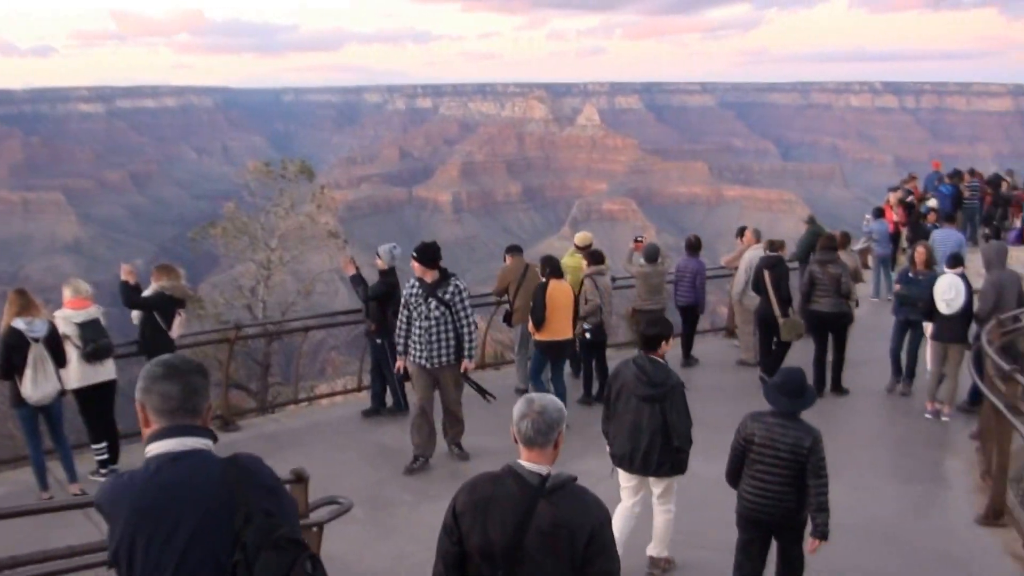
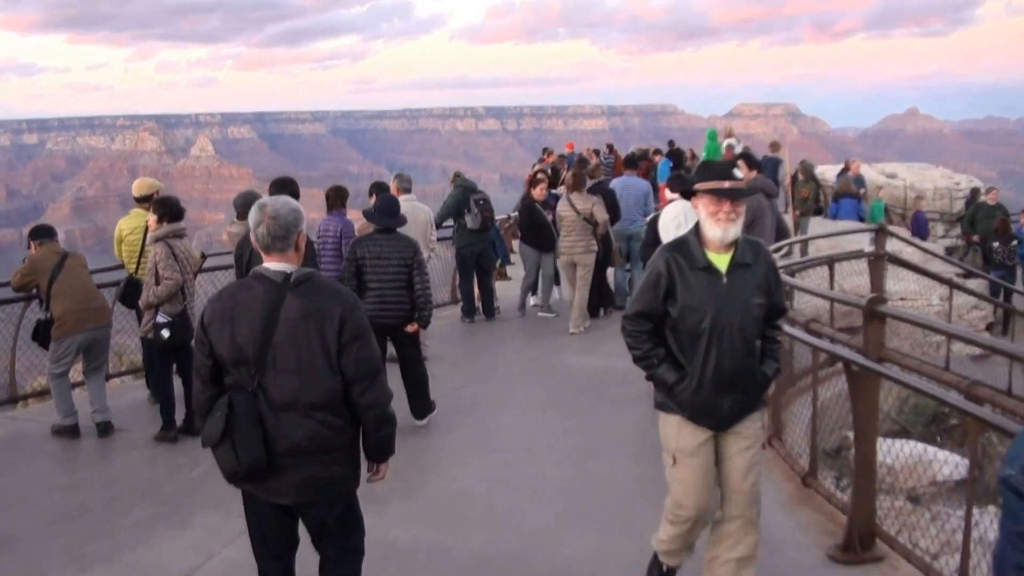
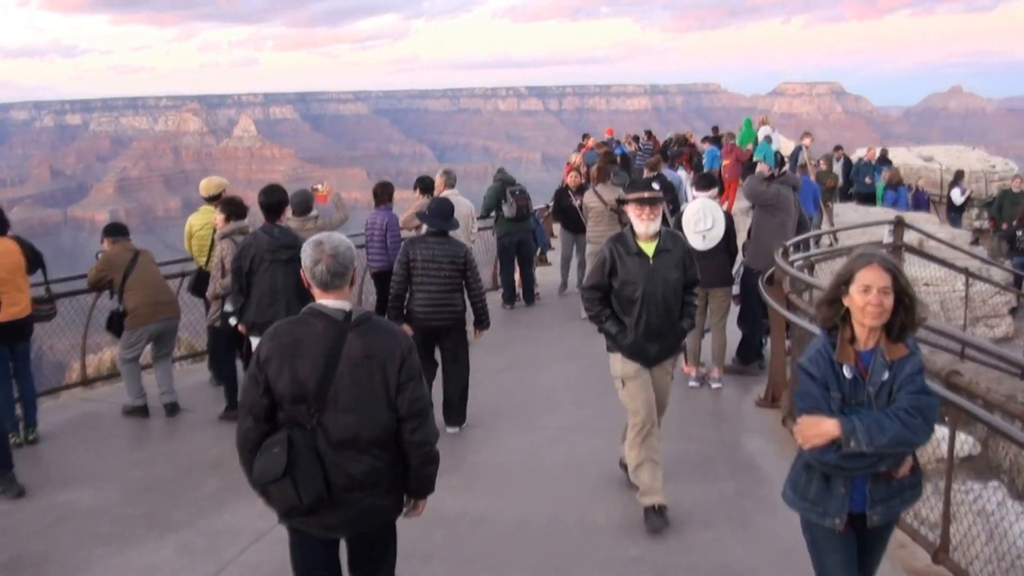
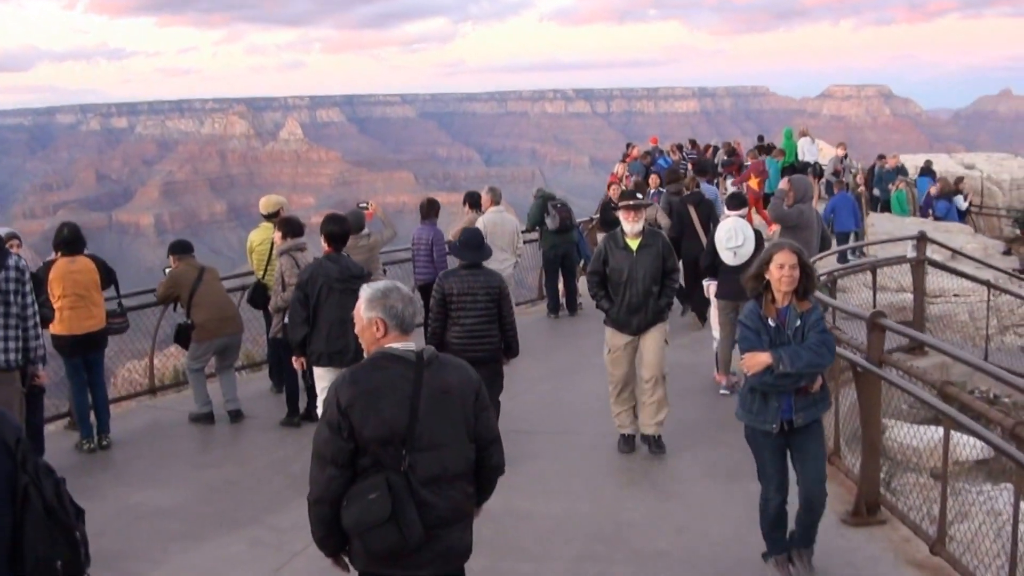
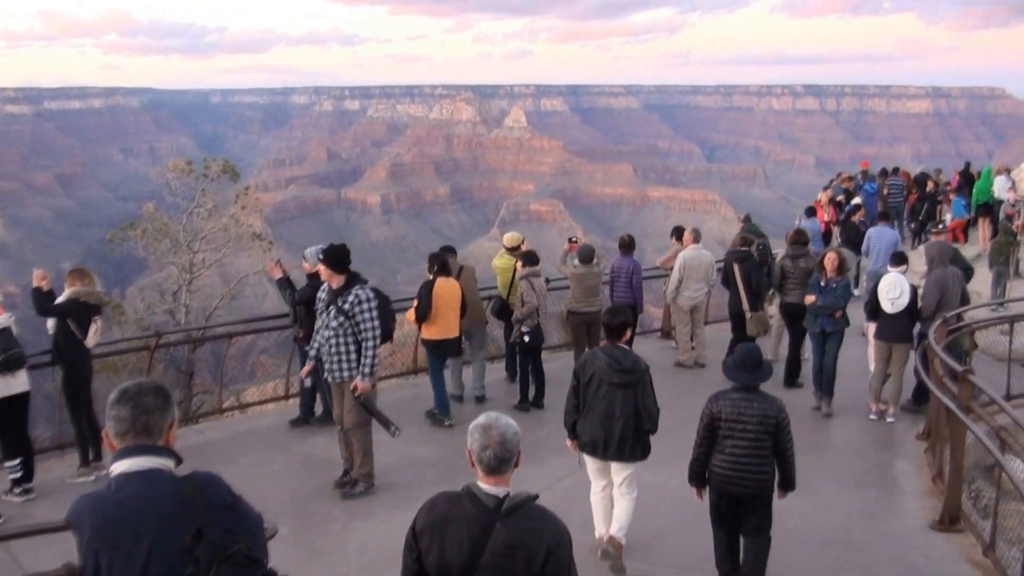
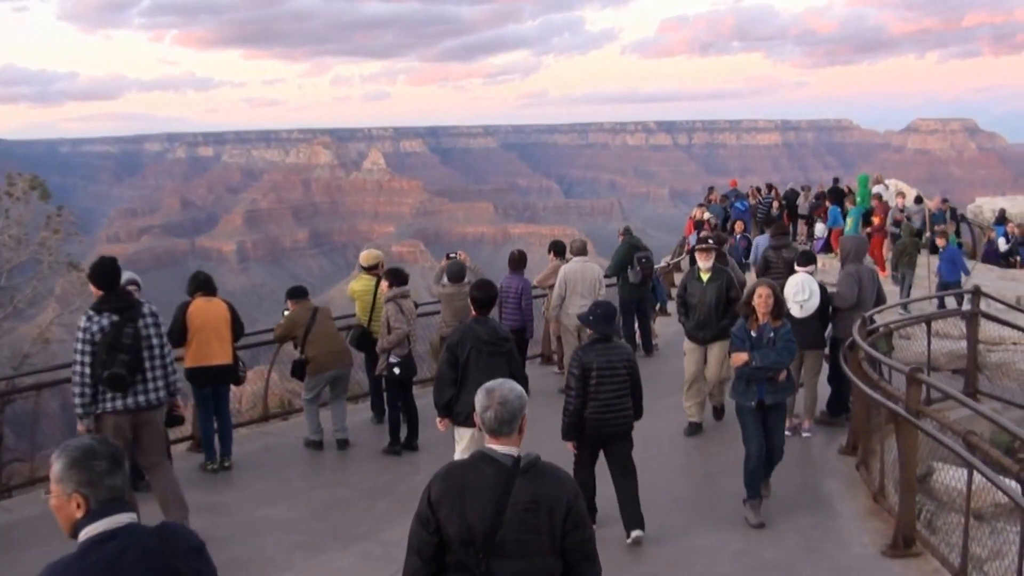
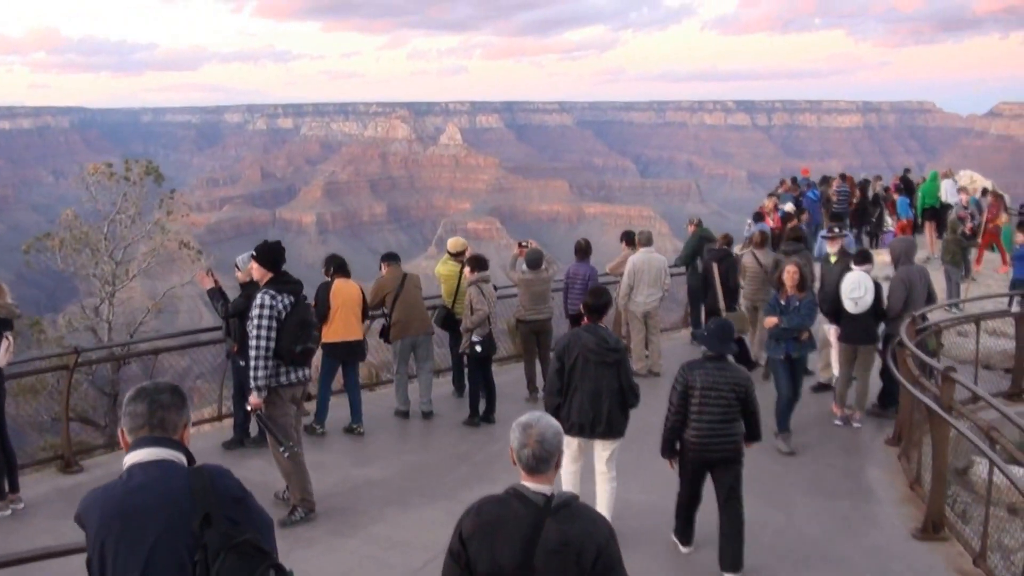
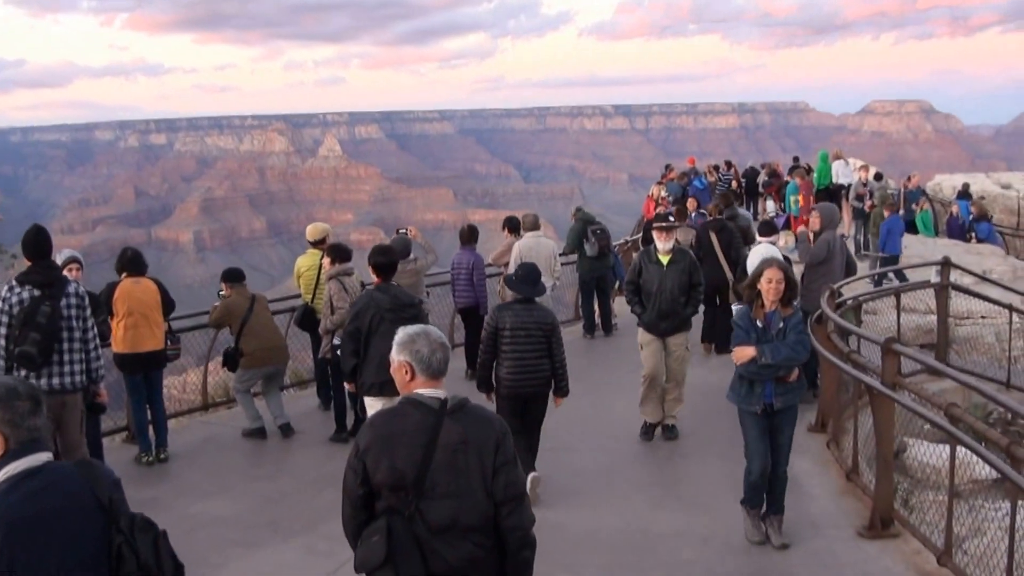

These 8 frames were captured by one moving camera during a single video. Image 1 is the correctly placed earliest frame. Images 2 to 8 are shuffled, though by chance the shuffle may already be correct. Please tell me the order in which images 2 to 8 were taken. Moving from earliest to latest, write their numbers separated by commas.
5, 7, 6, 8, 4, 3, 2
